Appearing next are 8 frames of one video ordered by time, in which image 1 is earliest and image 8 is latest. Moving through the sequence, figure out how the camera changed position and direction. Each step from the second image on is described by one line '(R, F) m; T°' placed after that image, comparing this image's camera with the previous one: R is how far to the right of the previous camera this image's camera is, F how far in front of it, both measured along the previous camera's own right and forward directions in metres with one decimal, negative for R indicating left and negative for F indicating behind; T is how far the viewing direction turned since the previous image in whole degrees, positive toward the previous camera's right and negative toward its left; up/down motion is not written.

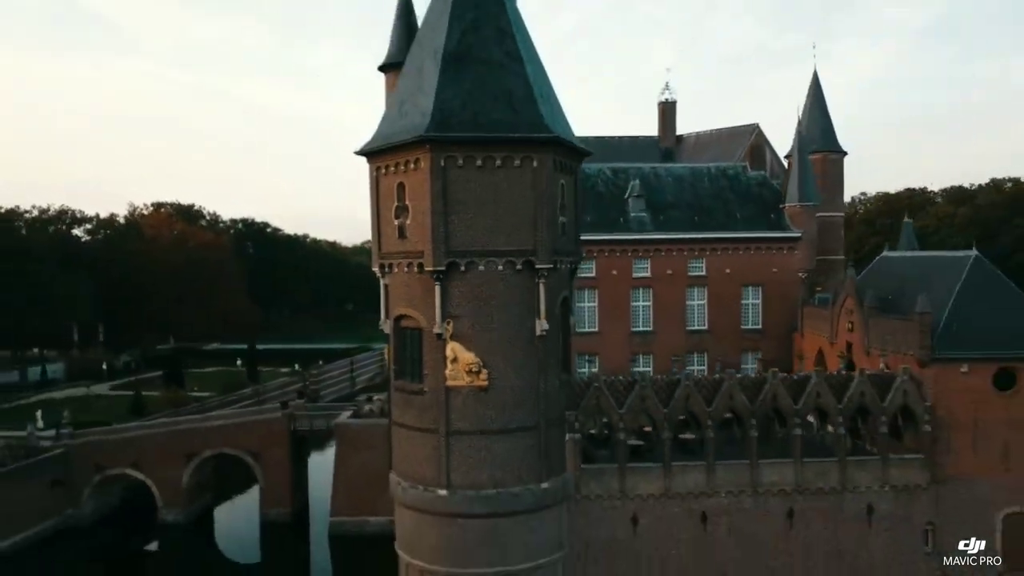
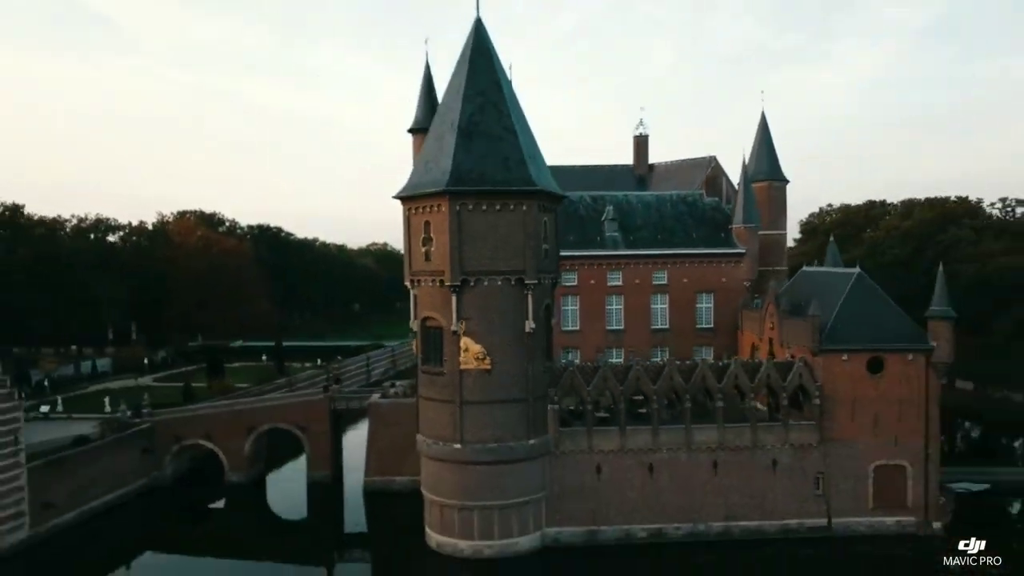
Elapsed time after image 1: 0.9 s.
(+0.1, -4.6) m; 0°
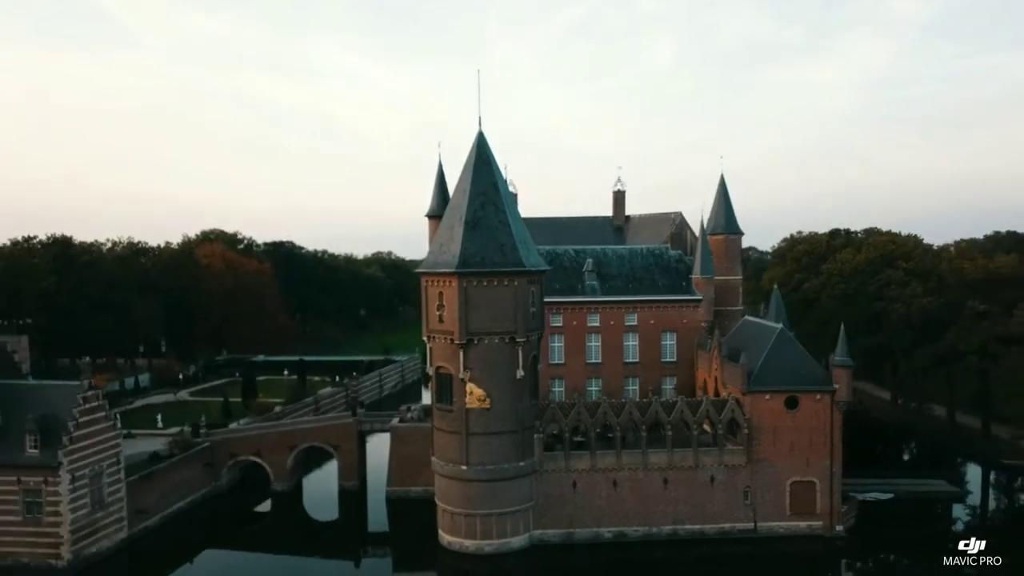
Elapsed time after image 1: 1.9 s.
(+0.2, -5.0) m; 0°
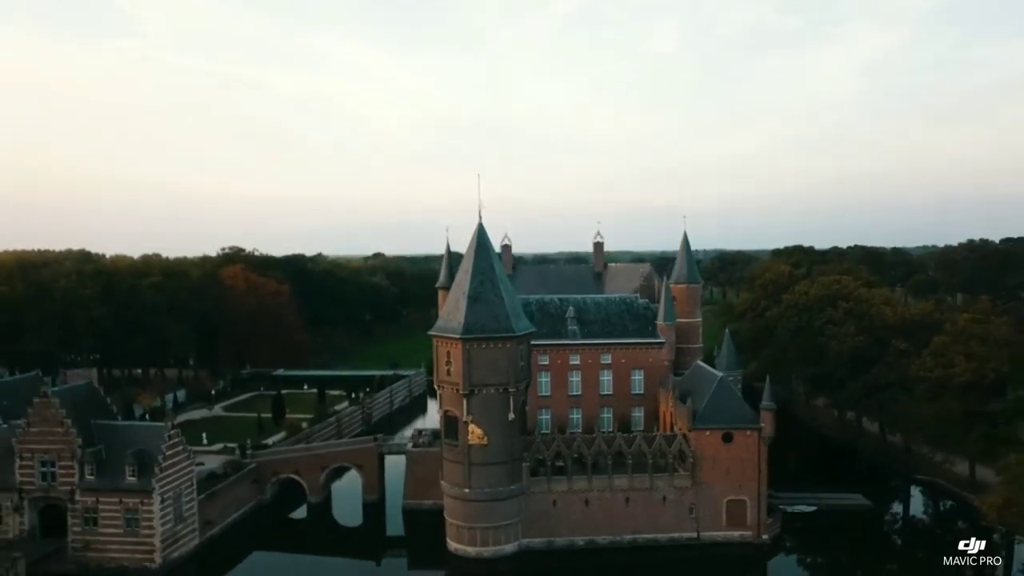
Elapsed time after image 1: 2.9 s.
(+0.2, -5.8) m; 0°
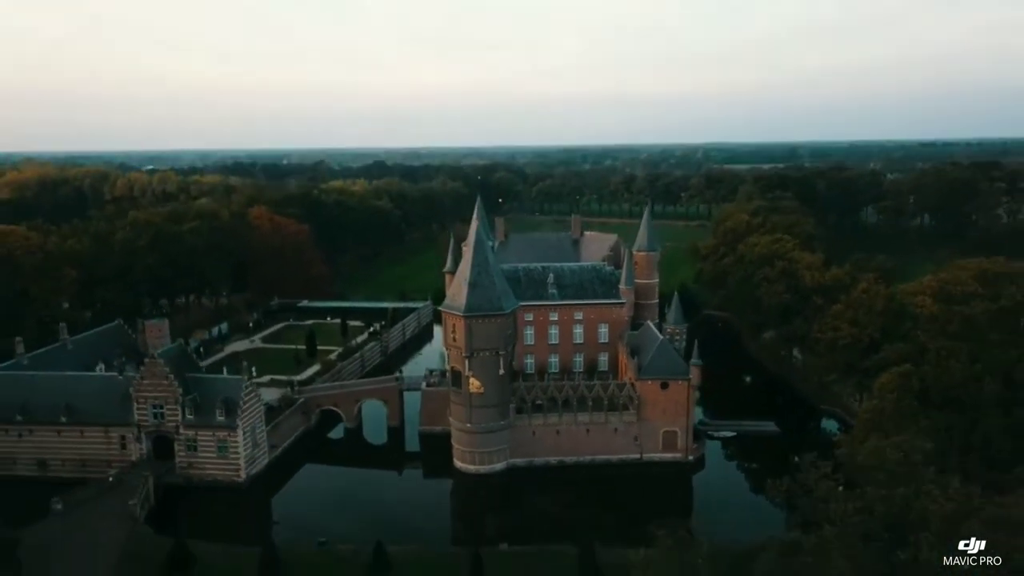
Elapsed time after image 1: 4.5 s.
(+0.4, -8.4) m; 0°
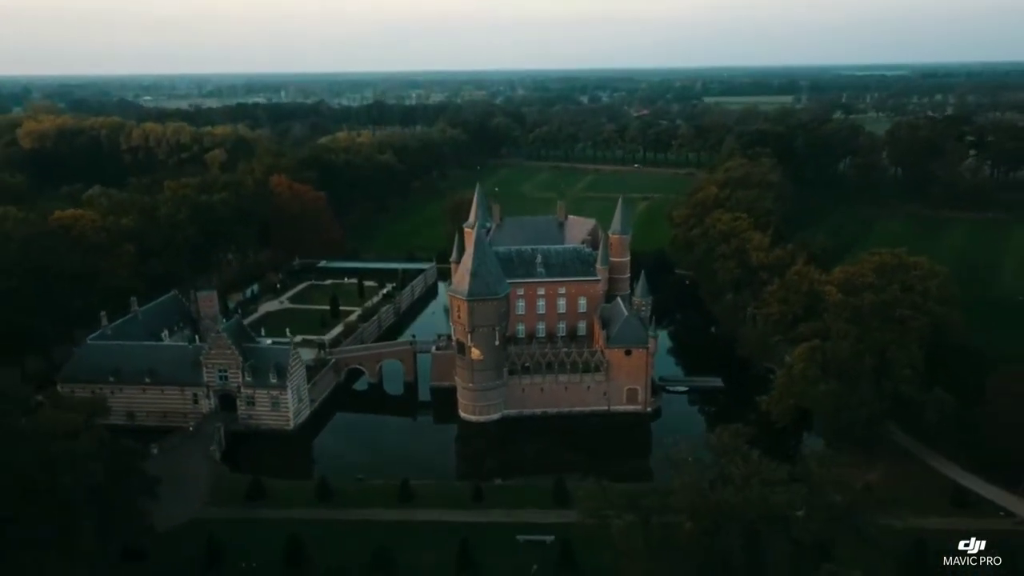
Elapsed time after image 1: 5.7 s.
(+0.3, -8.7) m; 0°
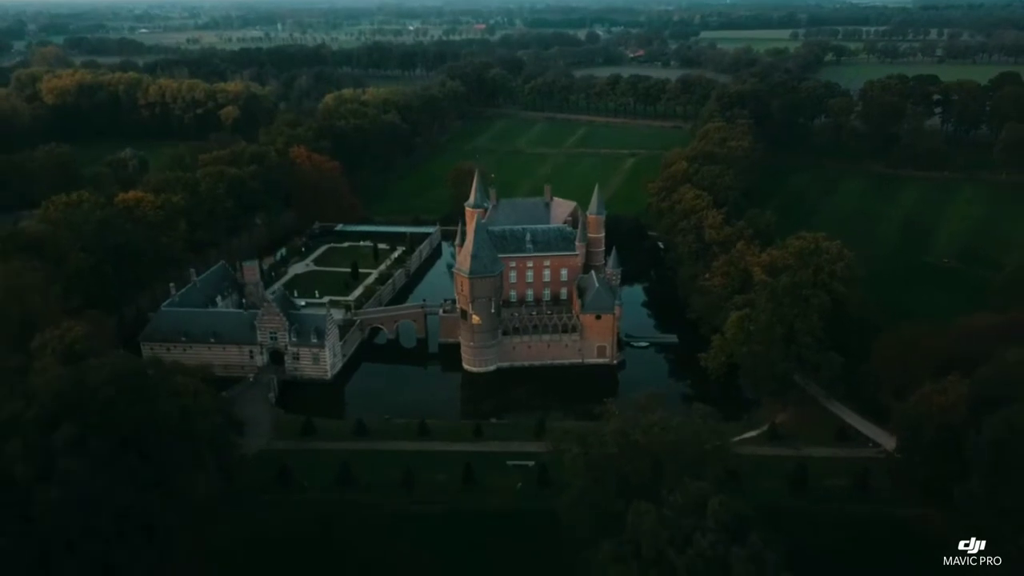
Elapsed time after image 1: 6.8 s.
(+0.4, -11.0) m; 0°
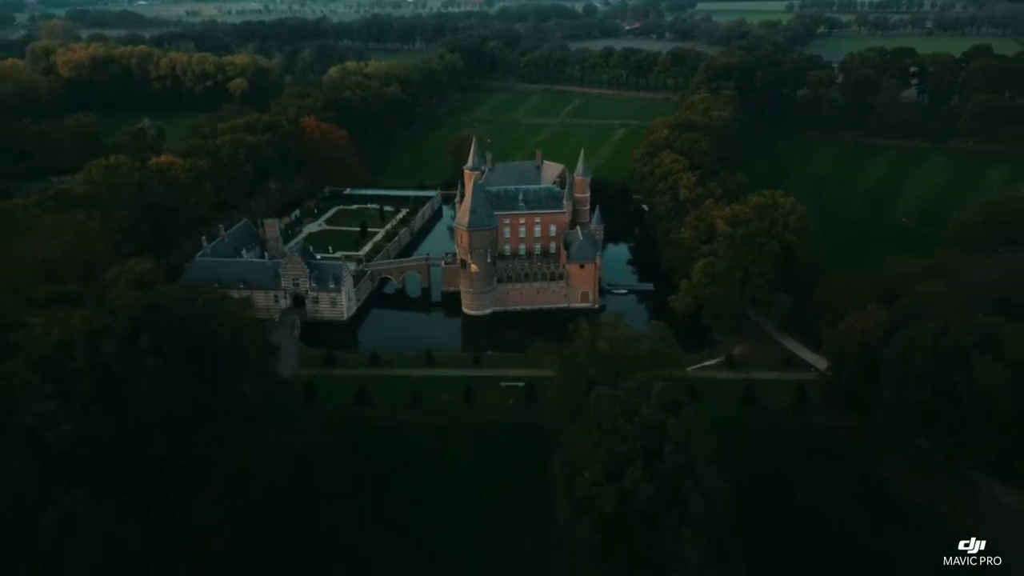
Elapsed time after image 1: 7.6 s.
(+0.5, -7.8) m; 0°
